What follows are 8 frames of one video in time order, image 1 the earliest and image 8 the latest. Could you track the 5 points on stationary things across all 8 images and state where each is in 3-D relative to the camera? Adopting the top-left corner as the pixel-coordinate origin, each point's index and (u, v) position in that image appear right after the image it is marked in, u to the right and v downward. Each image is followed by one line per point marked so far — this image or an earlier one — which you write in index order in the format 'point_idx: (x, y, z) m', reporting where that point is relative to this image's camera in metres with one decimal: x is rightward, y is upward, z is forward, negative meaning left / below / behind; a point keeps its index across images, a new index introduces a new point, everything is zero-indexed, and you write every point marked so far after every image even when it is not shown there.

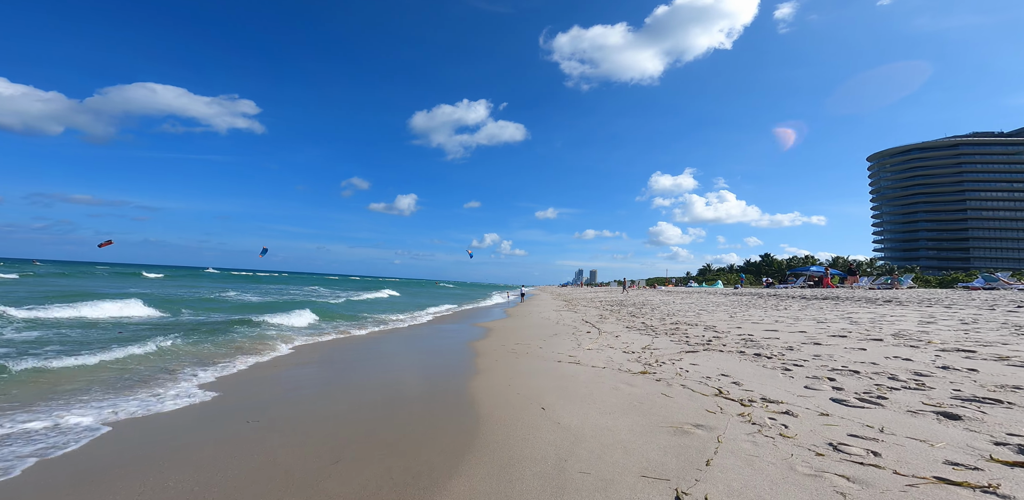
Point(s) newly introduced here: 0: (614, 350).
0: (+1.8, -1.9, +7.9) m
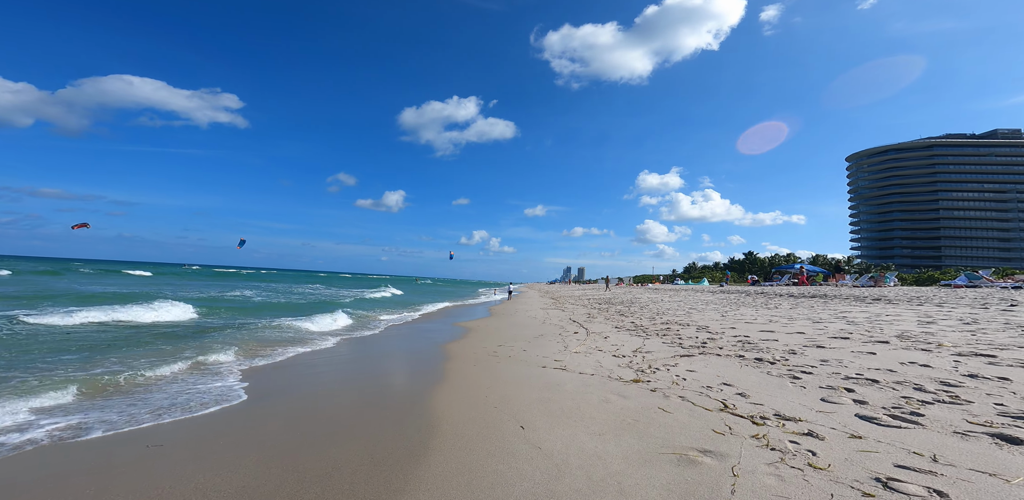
0: (+1.5, -1.8, +7.3) m
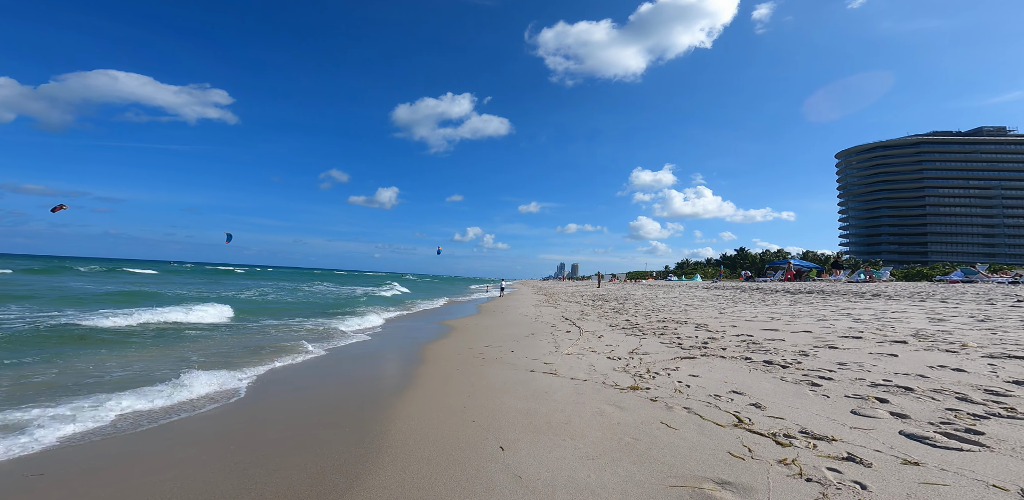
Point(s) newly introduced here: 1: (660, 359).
0: (+1.3, -1.7, +6.8) m
1: (+2.0, -1.5, +6.0) m
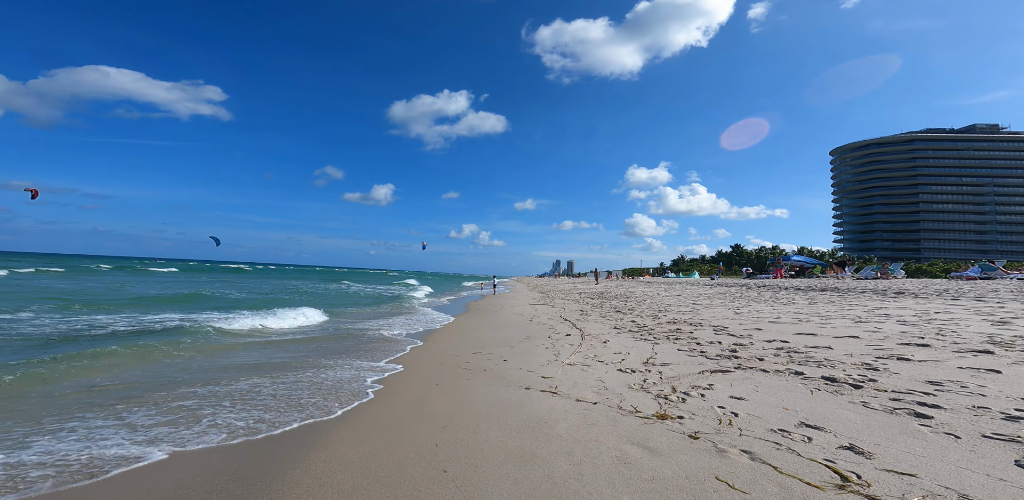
0: (+1.2, -1.6, +5.7) m
1: (+1.9, -1.4, +4.9) m
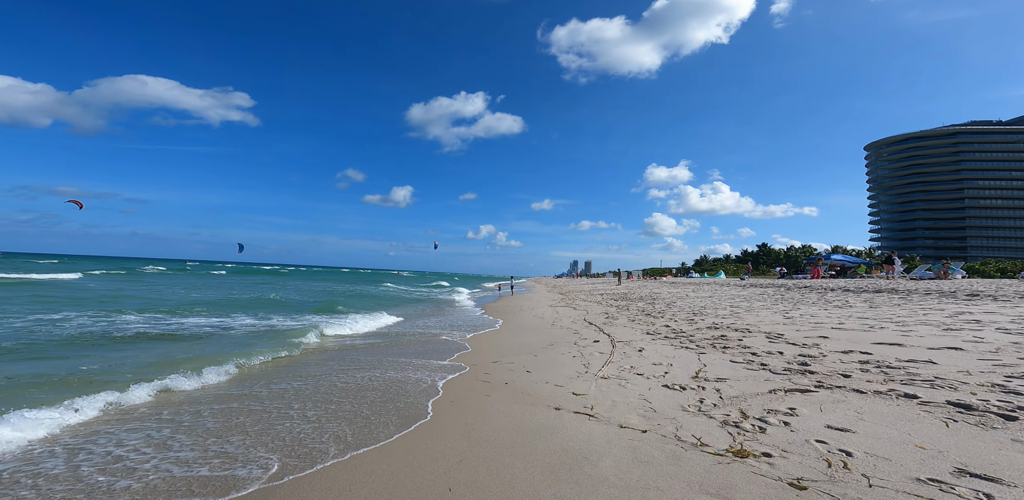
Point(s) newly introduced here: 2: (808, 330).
0: (+1.4, -1.5, +4.8) m
1: (+2.2, -1.3, +3.9) m
2: (+4.4, -1.2, +6.6) m
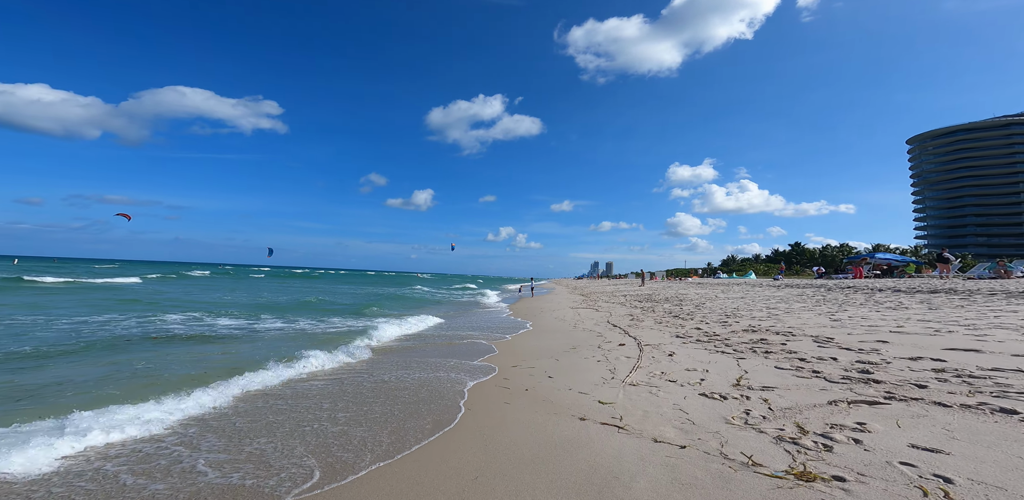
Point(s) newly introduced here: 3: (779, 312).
0: (+1.6, -1.5, +4.2) m
1: (+2.3, -1.3, +3.3) m
2: (+4.7, -1.2, +6.0) m
3: (+5.4, -1.3, +9.1) m
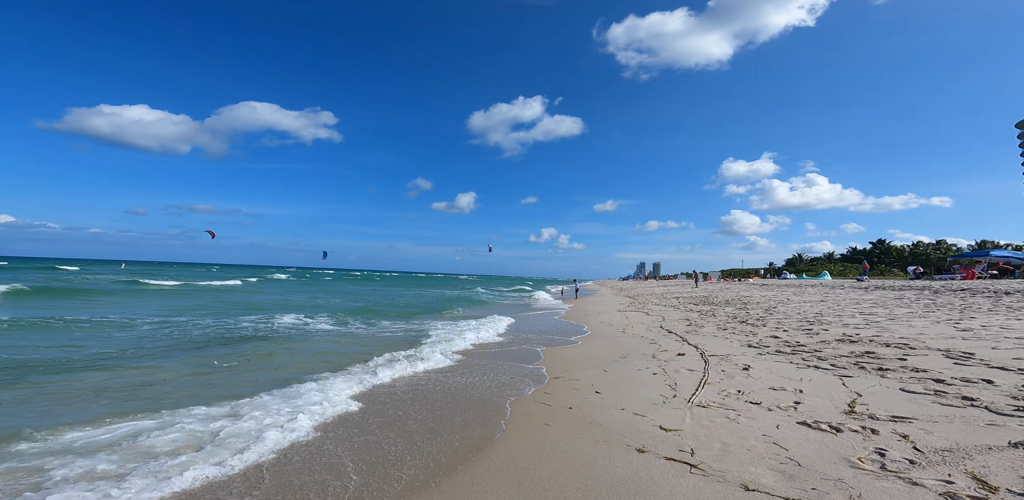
0: (+1.9, -1.4, +3.1) m
1: (+2.5, -1.2, +2.1) m
2: (+5.1, -1.0, +4.5) m
3: (+6.2, -1.2, +7.6) m
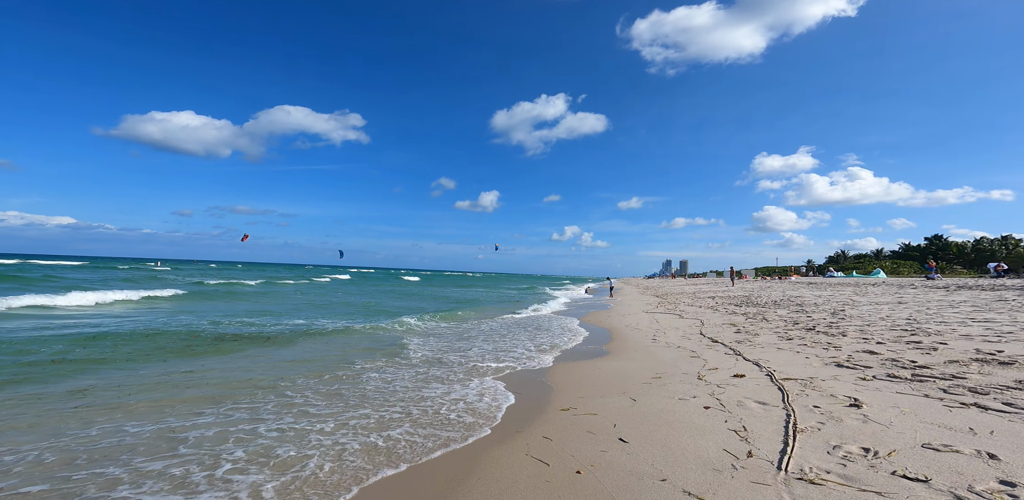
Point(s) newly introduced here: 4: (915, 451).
0: (+1.6, -1.2, +1.0) m
1: (+2.2, -1.0, 0.0) m
2: (+4.9, -0.8, +2.3) m
3: (+6.1, -0.9, +5.3) m
4: (+2.5, -1.3, +2.8) m
